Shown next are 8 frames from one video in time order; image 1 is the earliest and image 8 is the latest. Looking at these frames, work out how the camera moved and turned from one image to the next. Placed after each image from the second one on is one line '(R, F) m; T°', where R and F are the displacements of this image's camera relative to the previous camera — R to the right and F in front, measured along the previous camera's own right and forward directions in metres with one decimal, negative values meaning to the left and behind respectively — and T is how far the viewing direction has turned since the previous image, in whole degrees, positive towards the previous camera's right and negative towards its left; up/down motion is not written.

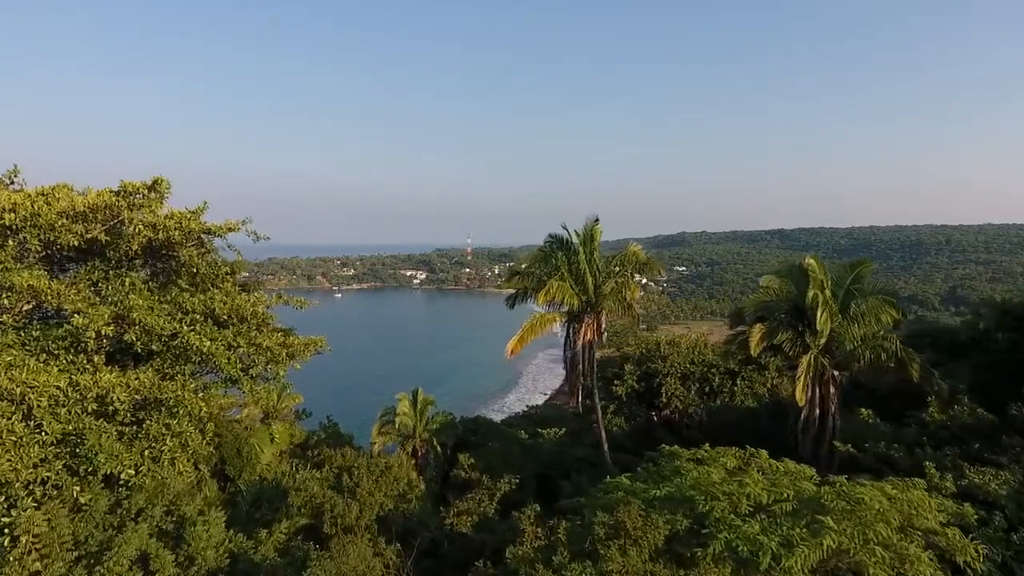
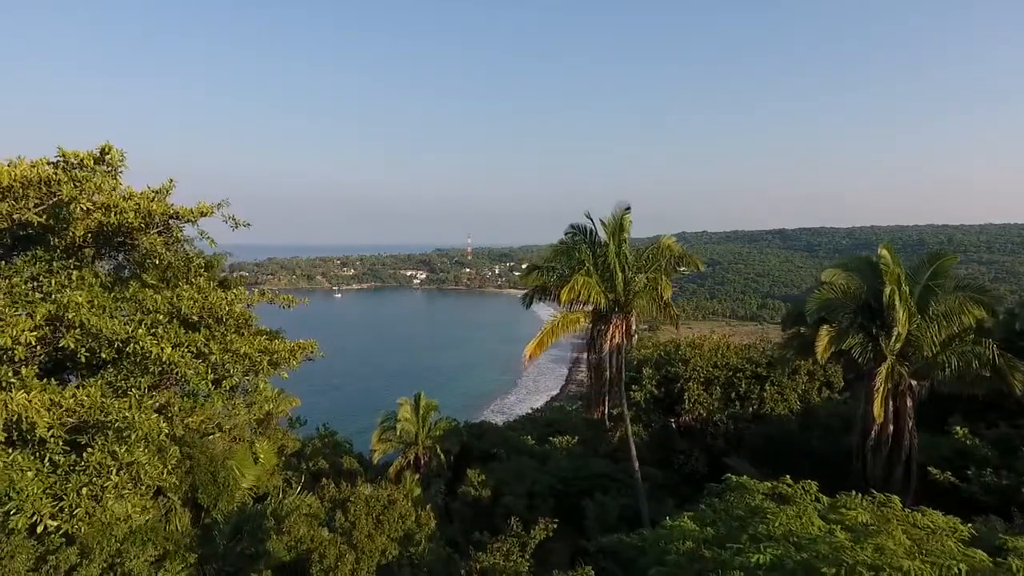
(-0.3, +1.3) m; 0°
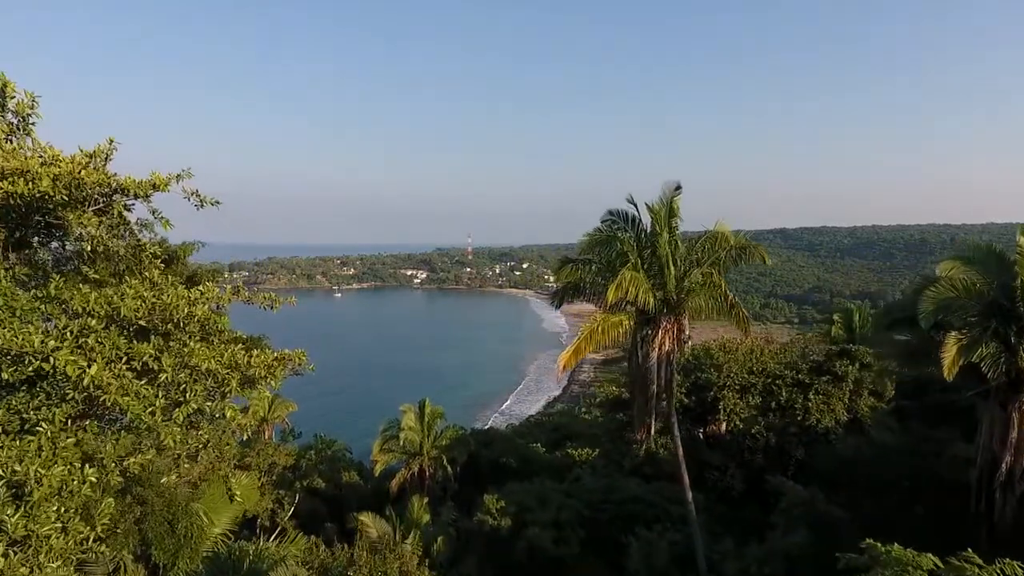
(-0.4, +1.6) m; 0°
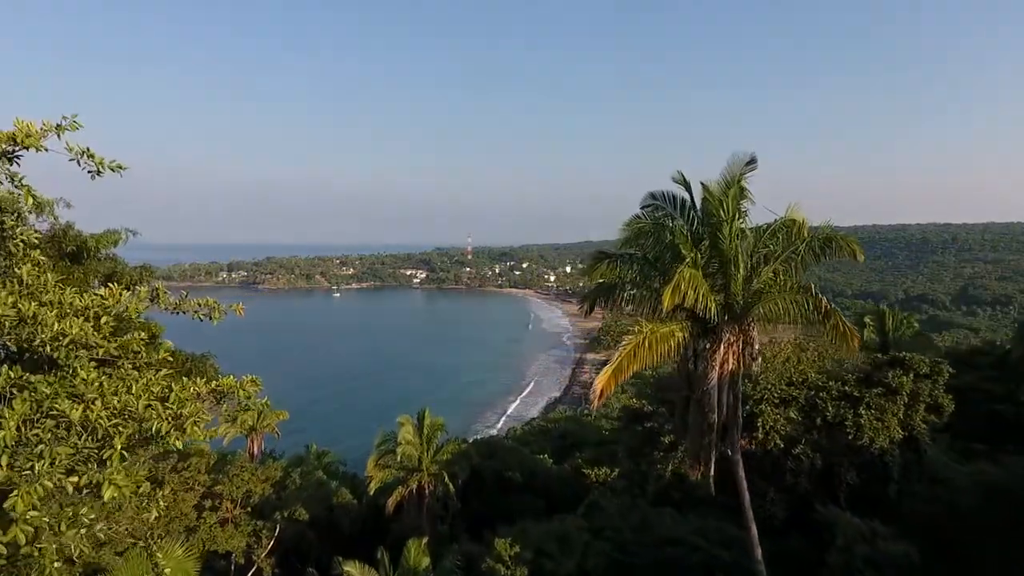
(-0.2, +1.8) m; 0°
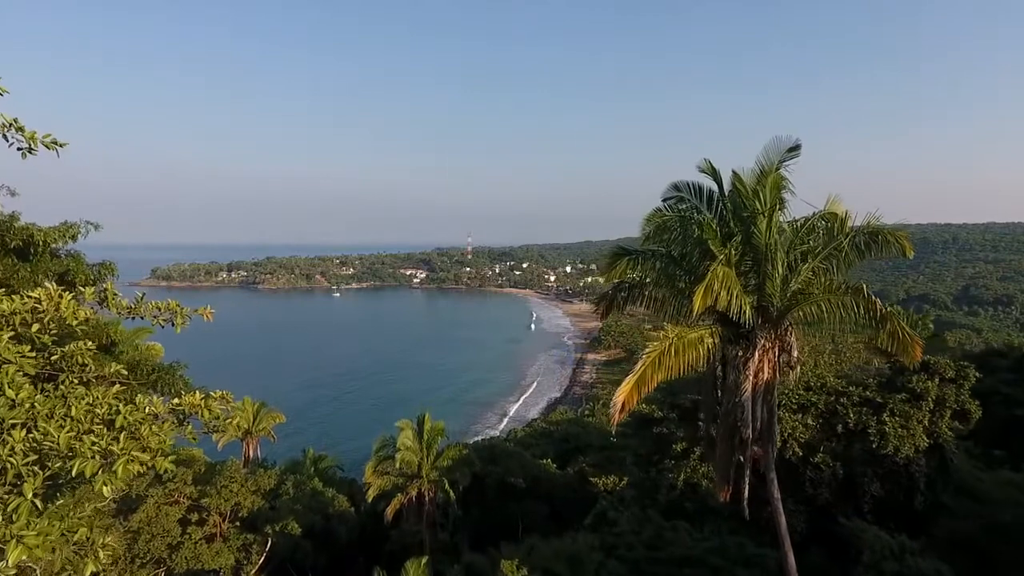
(-0.1, +0.7) m; 0°
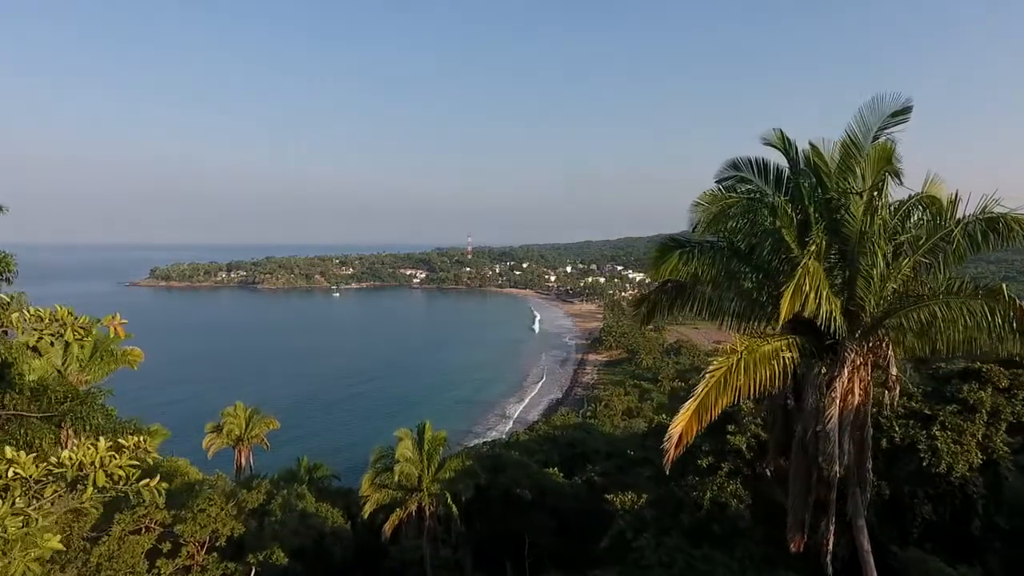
(-0.2, +1.2) m; 0°
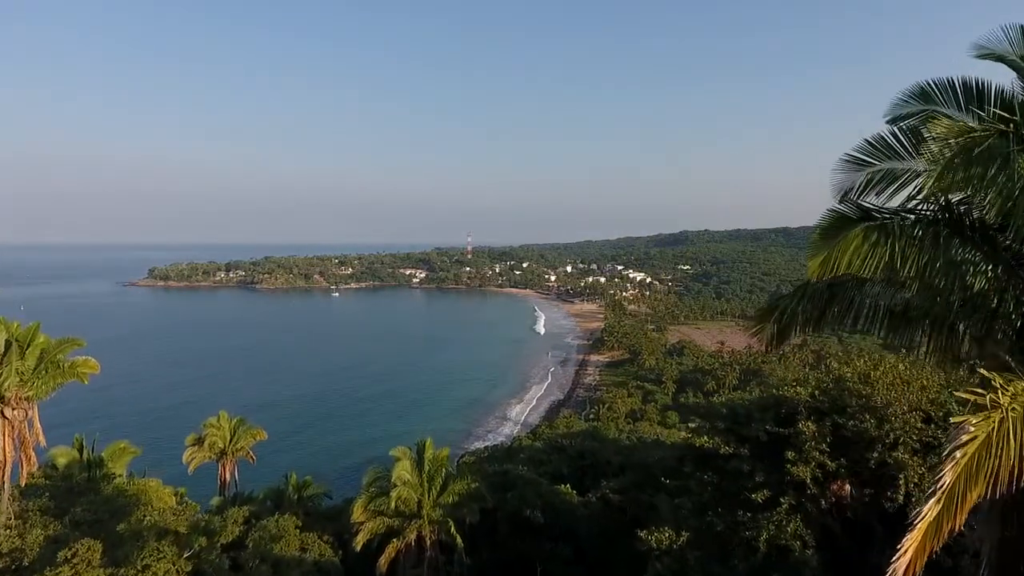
(-0.3, +2.1) m; 0°
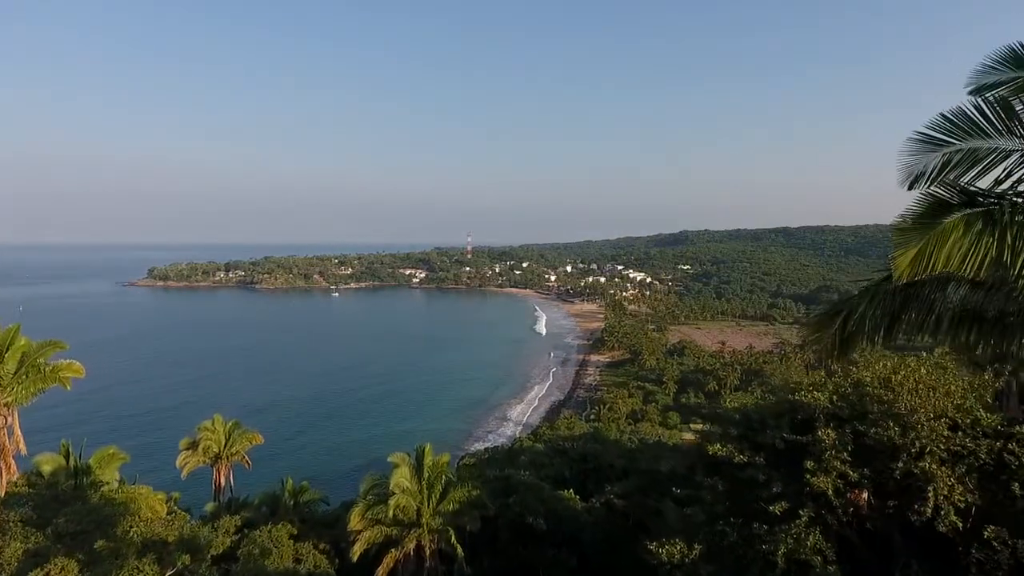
(-0.1, +0.6) m; 0°
